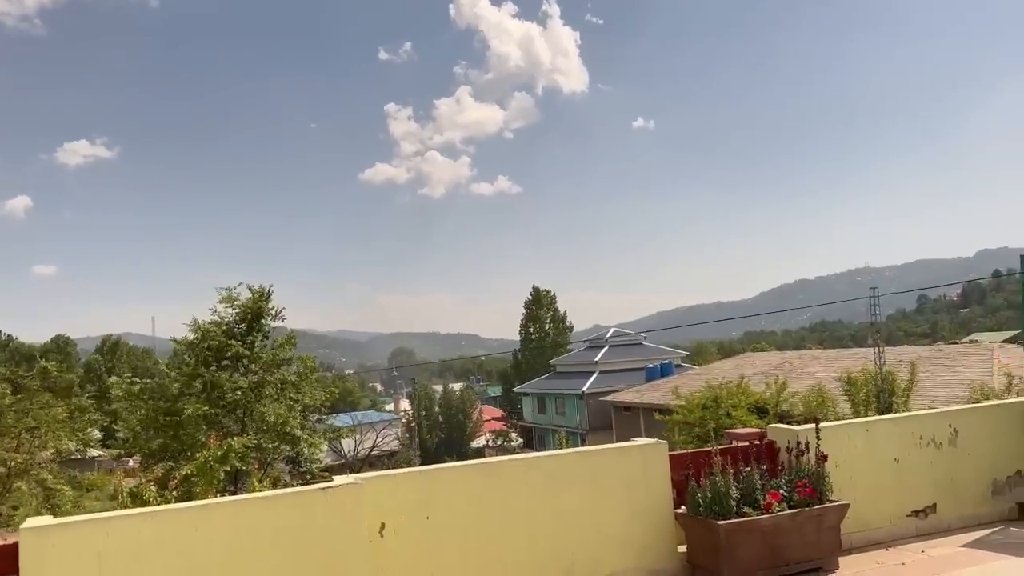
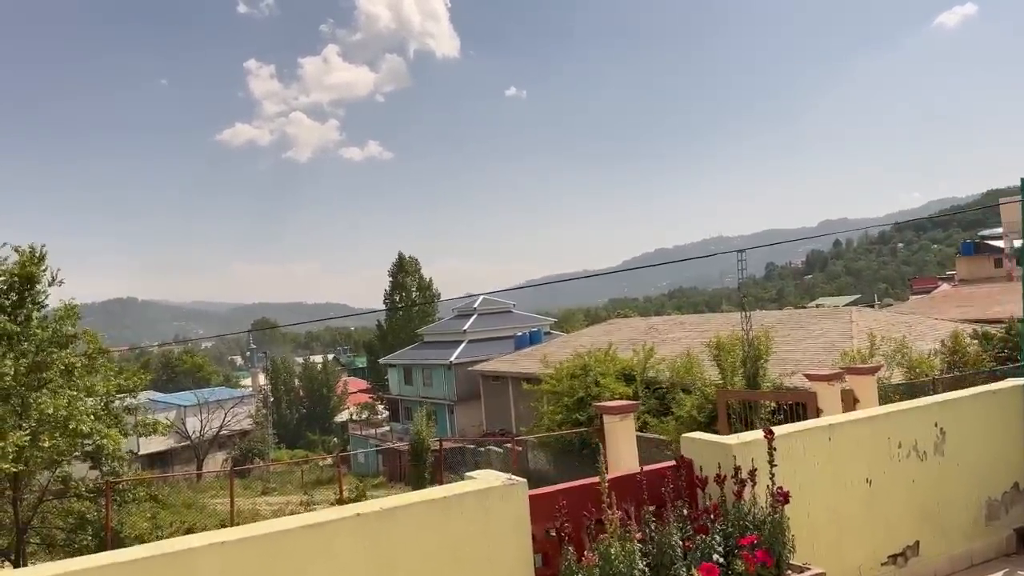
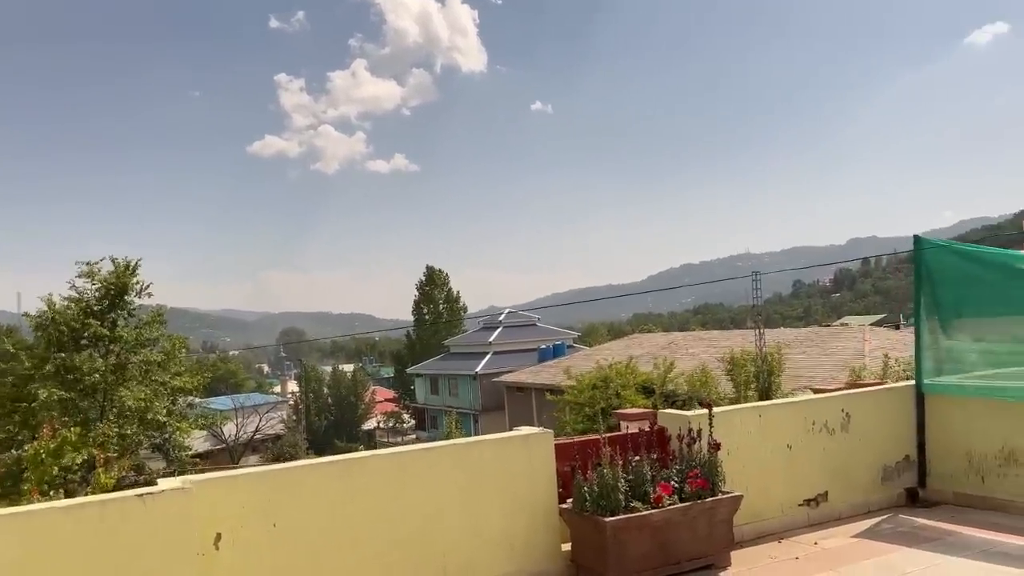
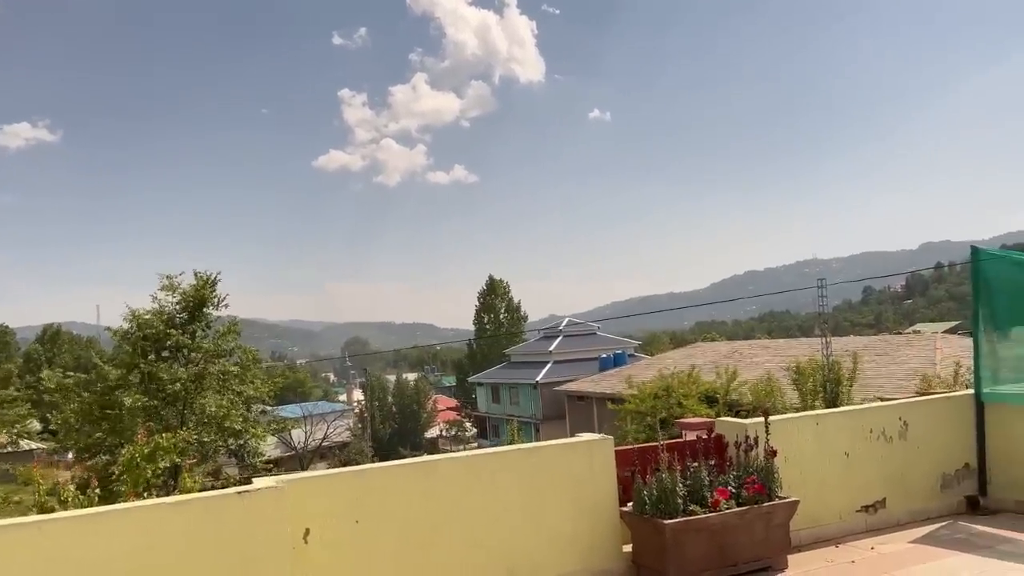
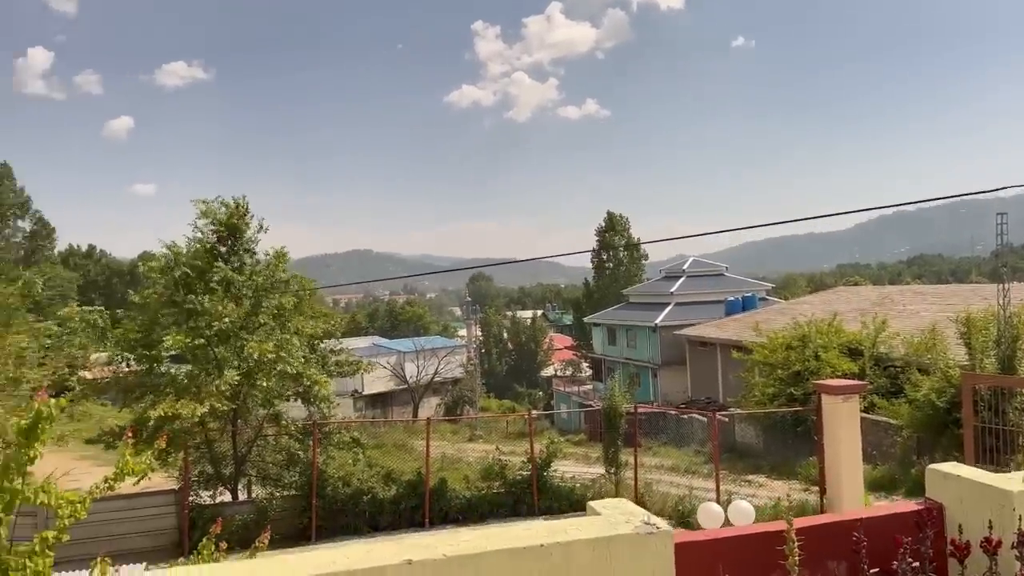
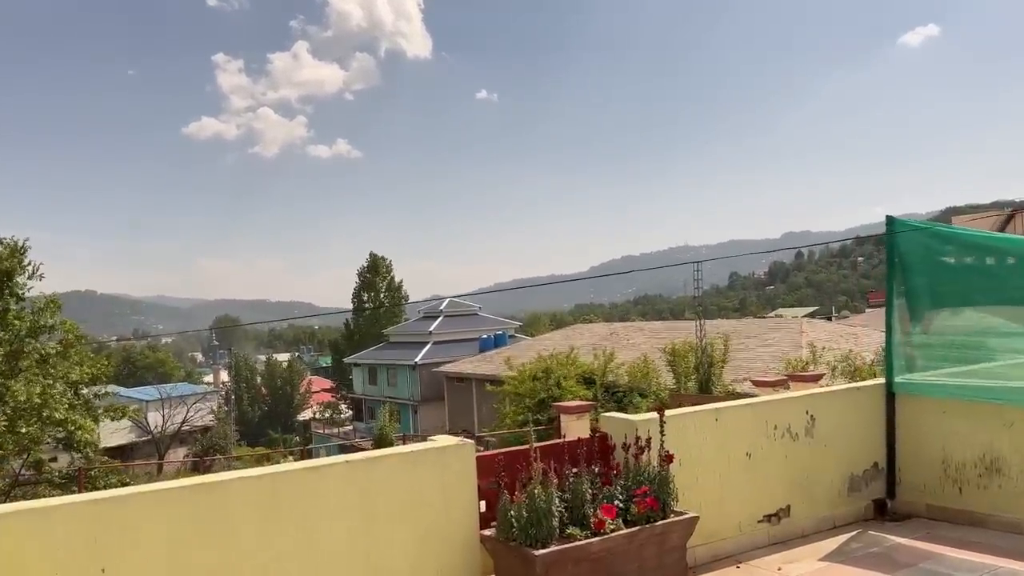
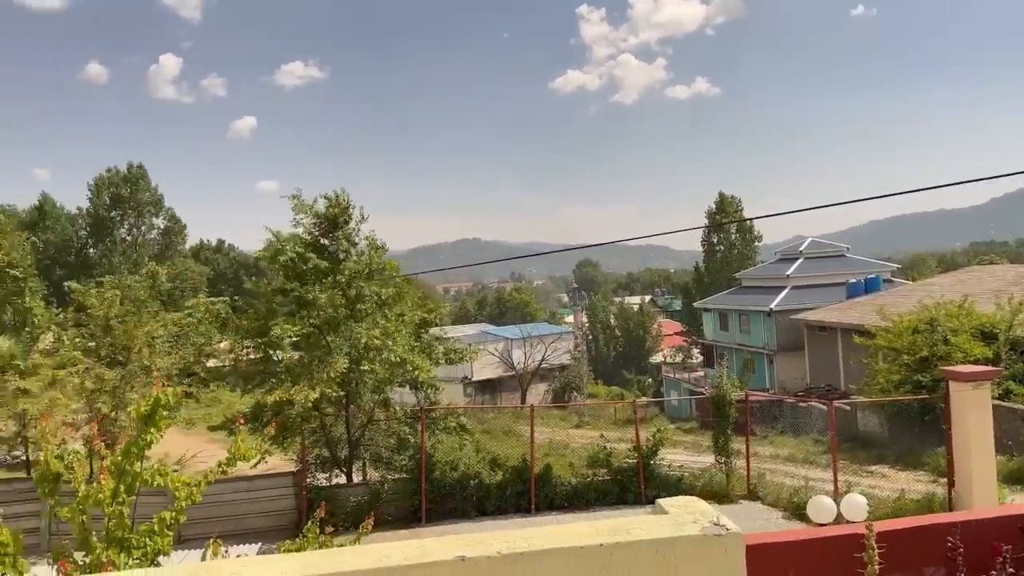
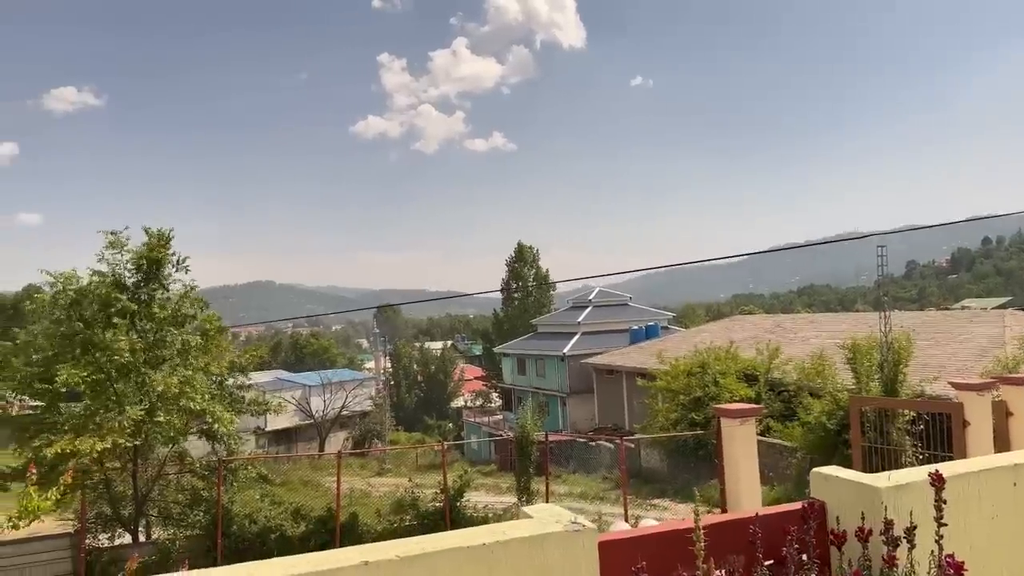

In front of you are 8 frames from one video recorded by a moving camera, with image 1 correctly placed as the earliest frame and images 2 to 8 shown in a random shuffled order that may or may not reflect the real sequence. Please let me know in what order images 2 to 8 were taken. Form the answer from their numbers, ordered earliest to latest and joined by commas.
4, 3, 6, 2, 8, 5, 7
